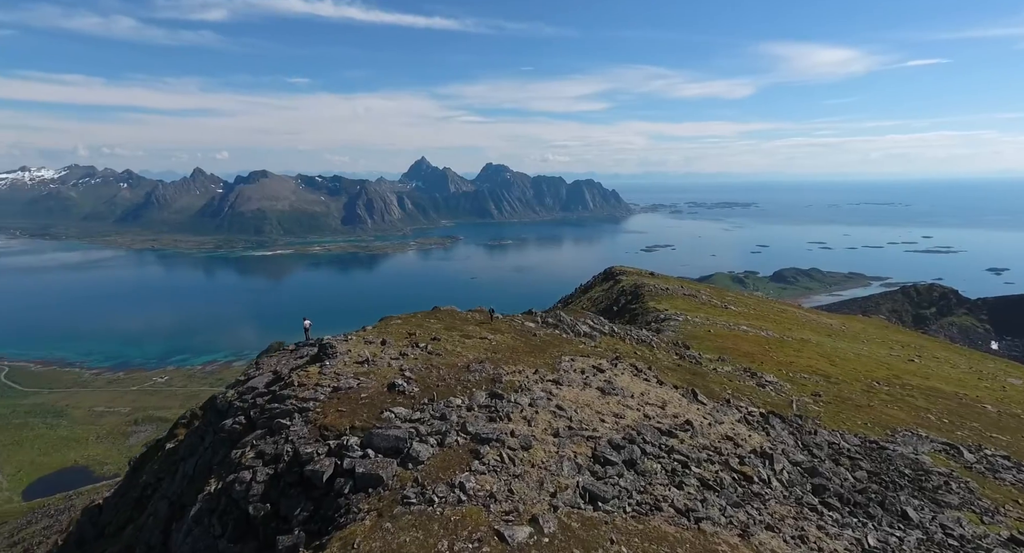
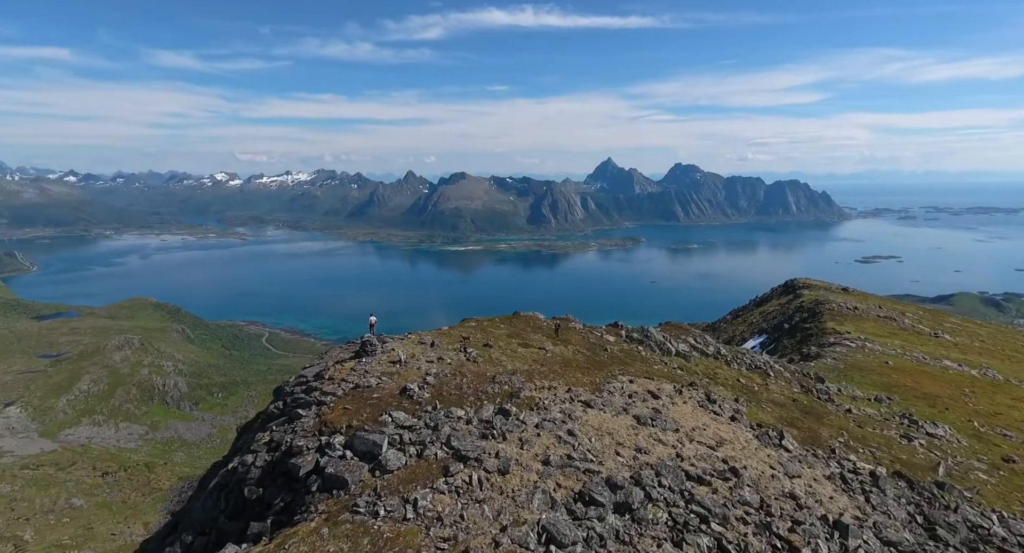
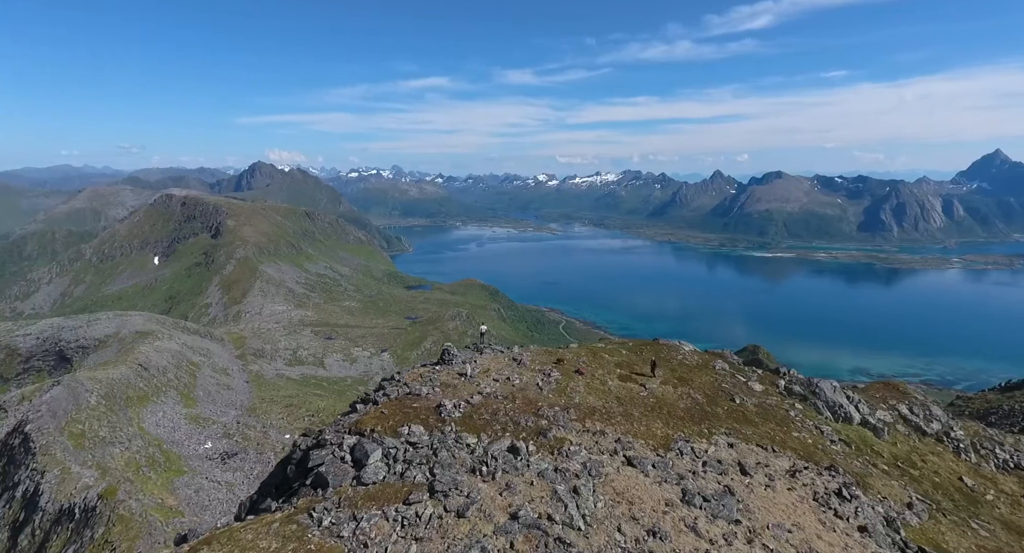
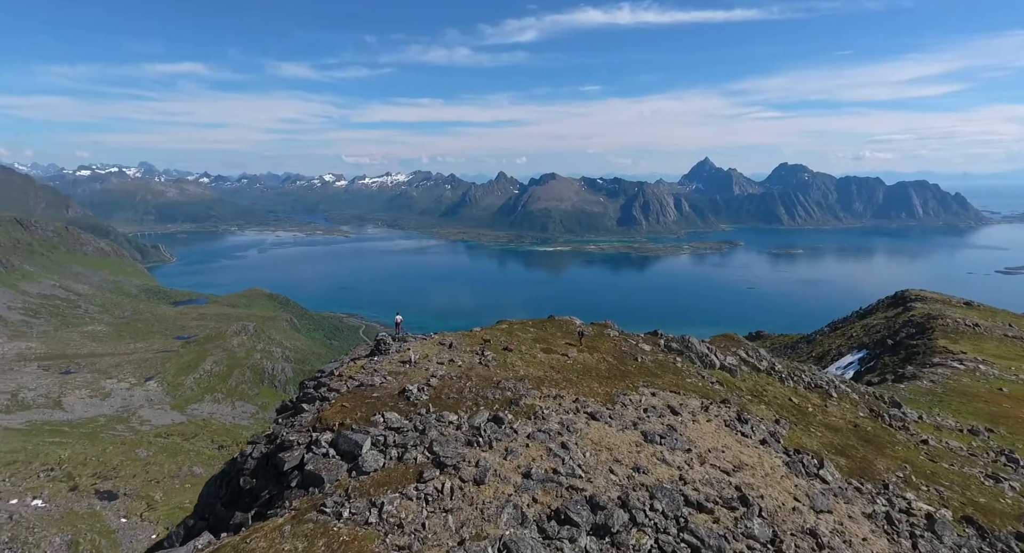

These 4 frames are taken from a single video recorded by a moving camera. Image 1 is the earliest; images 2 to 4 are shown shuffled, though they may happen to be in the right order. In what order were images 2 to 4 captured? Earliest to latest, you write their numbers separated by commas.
2, 4, 3
